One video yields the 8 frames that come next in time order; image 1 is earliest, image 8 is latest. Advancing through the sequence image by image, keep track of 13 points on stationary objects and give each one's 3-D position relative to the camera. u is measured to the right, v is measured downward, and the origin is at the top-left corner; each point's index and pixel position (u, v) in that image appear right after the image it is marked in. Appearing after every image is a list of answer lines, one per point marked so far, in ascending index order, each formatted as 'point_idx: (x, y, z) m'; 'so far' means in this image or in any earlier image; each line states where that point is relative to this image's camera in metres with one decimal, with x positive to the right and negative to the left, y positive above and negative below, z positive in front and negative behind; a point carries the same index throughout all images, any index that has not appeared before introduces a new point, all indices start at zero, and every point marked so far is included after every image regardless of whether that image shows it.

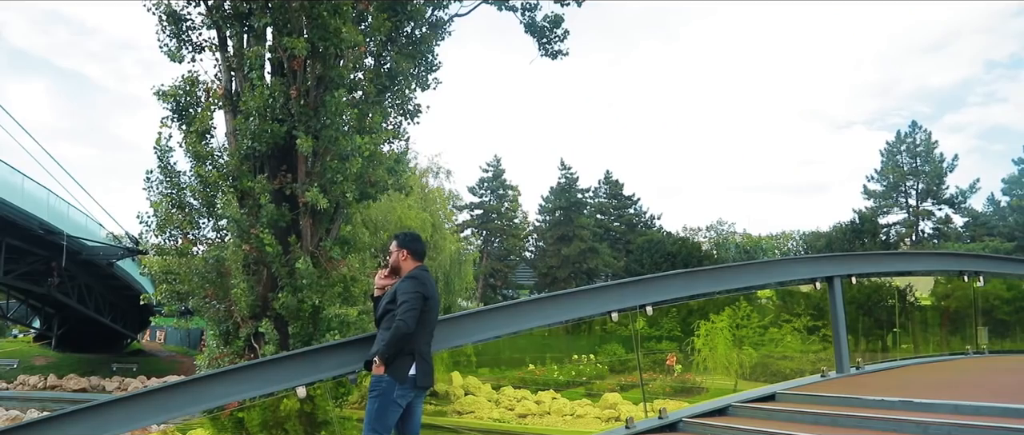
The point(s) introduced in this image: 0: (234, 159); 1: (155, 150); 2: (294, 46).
0: (-3.5, +0.8, +10.2) m
1: (-4.6, +0.9, +10.3) m
2: (-2.6, +2.1, +9.7) m
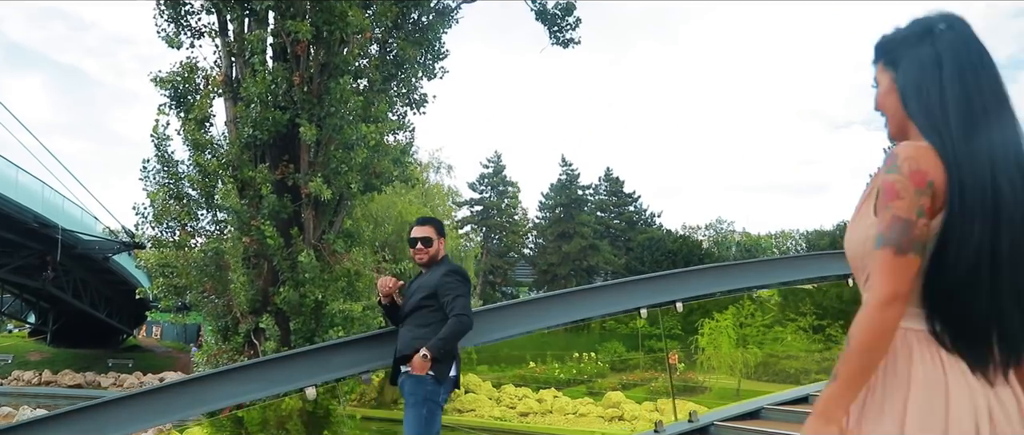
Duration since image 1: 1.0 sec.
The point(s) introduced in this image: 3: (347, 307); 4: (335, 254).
0: (-3.4, +0.9, +9.8) m
1: (-4.4, +1.0, +9.9) m
2: (-2.5, +2.2, +9.4) m
3: (-2.0, -1.1, +9.6) m
4: (-2.2, -0.5, +10.1) m
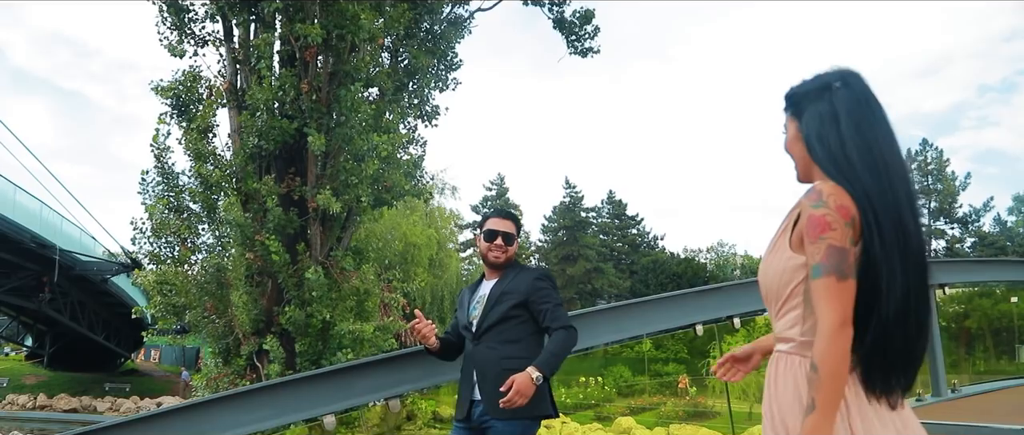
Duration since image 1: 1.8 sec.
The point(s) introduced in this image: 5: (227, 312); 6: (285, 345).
0: (-3.2, +0.7, +9.3) m
1: (-4.2, +0.8, +9.4) m
2: (-2.2, +2.0, +8.9) m
3: (-1.7, -1.2, +9.0) m
4: (-2.0, -0.7, +9.6) m
5: (-3.4, -1.1, +9.4) m
6: (-2.6, -1.5, +9.3) m
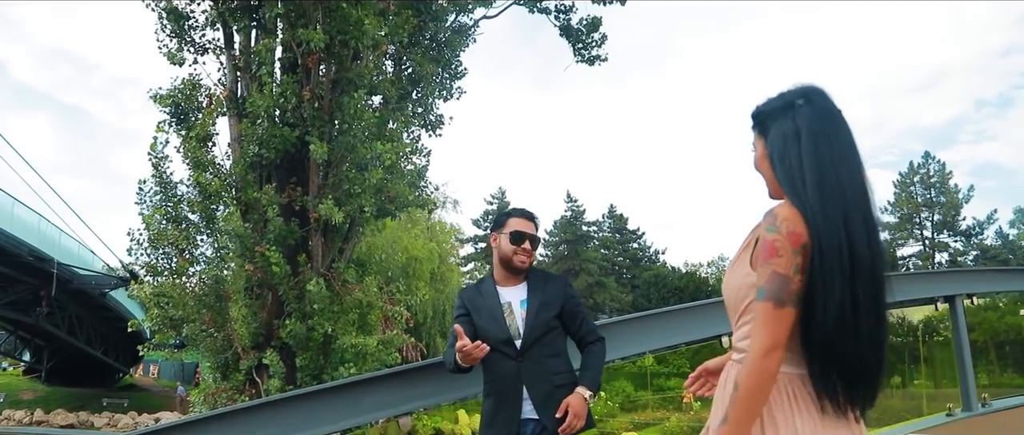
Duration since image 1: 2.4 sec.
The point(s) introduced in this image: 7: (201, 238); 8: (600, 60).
0: (-3.1, +0.6, +9.0) m
1: (-4.1, +0.7, +9.2) m
2: (-2.2, +1.9, +8.7) m
3: (-1.7, -1.3, +8.7) m
4: (-1.9, -0.8, +9.3) m
5: (-3.3, -1.2, +9.2) m
6: (-2.5, -1.6, +9.0) m
7: (-3.6, -0.2, +9.3) m
8: (+1.2, +2.1, +10.9) m
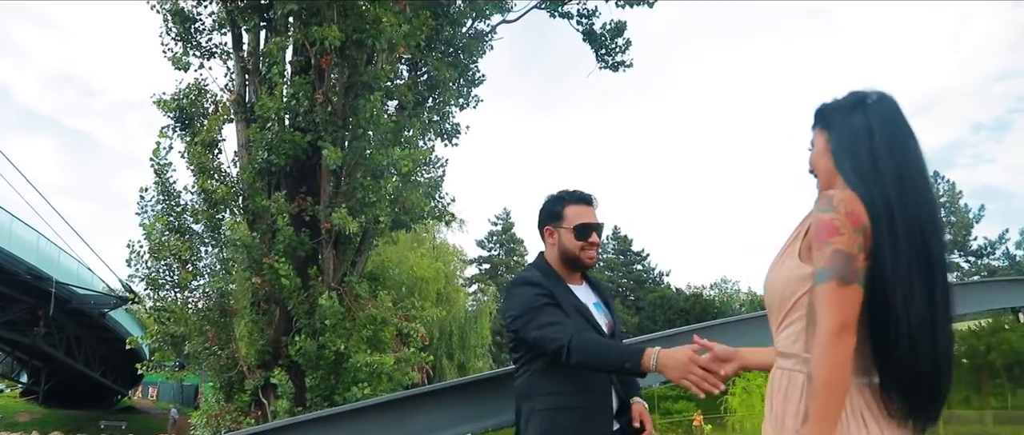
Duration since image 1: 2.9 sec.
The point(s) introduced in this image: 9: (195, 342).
0: (-2.8, +0.5, +8.5) m
1: (-3.9, +0.6, +8.7) m
2: (-1.9, +1.8, +8.2) m
3: (-1.4, -1.5, +8.2) m
4: (-1.7, -0.9, +8.8) m
5: (-3.0, -1.3, +8.6) m
6: (-2.3, -1.7, +8.4) m
7: (-3.3, -0.3, +8.7) m
8: (+1.5, +2.0, +10.4) m
9: (-3.4, -1.3, +8.6) m
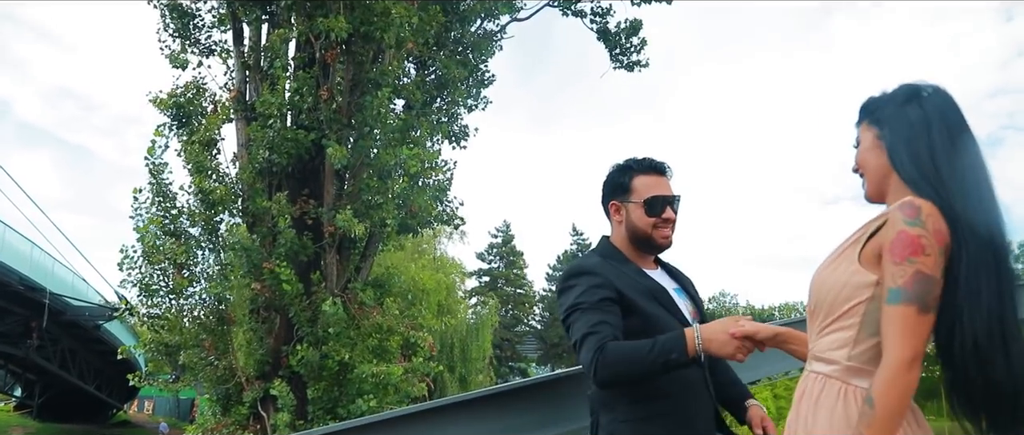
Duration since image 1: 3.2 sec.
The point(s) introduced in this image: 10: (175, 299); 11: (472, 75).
0: (-2.7, +0.4, +8.1) m
1: (-3.7, +0.6, +8.2) m
2: (-1.8, +1.8, +7.8) m
3: (-1.3, -1.5, +7.7) m
4: (-1.6, -0.9, +8.3) m
5: (-2.9, -1.4, +8.2) m
6: (-2.2, -1.7, +8.0) m
7: (-3.2, -0.4, +8.3) m
8: (+1.6, +1.9, +10.0) m
9: (-3.3, -1.4, +8.1) m
10: (-3.5, -0.8, +8.2) m
11: (-0.5, +1.8, +9.8) m
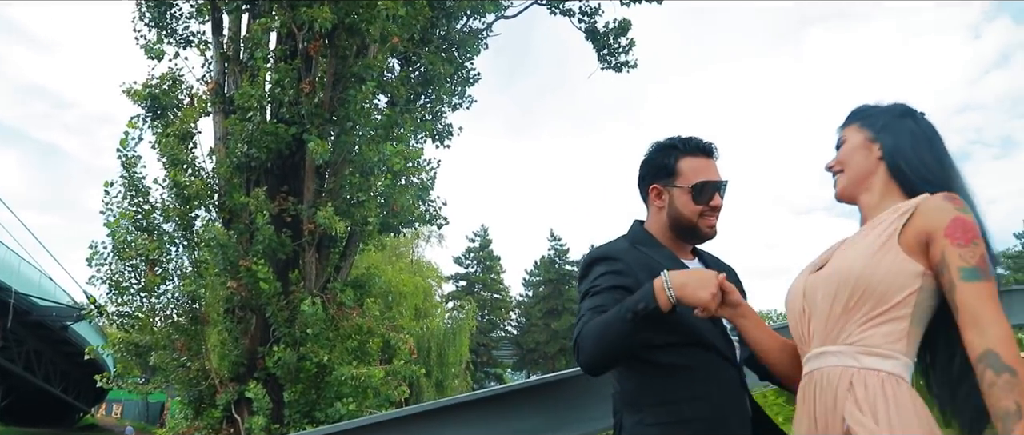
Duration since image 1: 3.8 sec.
0: (-2.8, +0.5, +7.8) m
1: (-3.9, +0.6, +7.9) m
2: (-1.9, +1.8, +7.6) m
3: (-1.4, -1.5, +7.5) m
4: (-1.7, -0.9, +8.1) m
5: (-3.1, -1.3, +7.9) m
6: (-2.3, -1.7, +7.7) m
7: (-3.4, -0.3, +8.0) m
8: (+1.4, +1.9, +9.9) m
9: (-3.4, -1.3, +7.8) m
10: (-3.6, -0.8, +7.9) m
11: (-0.7, +1.7, +9.6) m
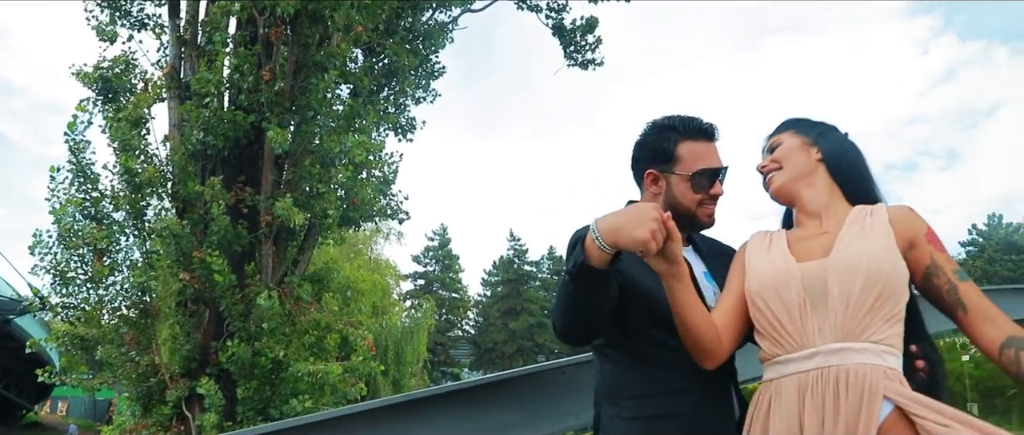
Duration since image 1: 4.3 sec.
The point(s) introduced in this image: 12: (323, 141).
0: (-3.2, +0.6, +7.6) m
1: (-4.2, +0.7, +7.6) m
2: (-2.2, +1.9, +7.4) m
3: (-1.8, -1.4, +7.3) m
4: (-2.1, -0.8, +7.9) m
5: (-3.4, -1.2, +7.6) m
6: (-2.7, -1.6, +7.5) m
7: (-3.7, -0.2, +7.7) m
8: (+1.0, +1.9, +9.8) m
9: (-3.8, -1.2, +7.5) m
10: (-4.0, -0.7, +7.6) m
11: (-1.1, +1.8, +9.5) m
12: (-1.8, +0.7, +7.7) m
